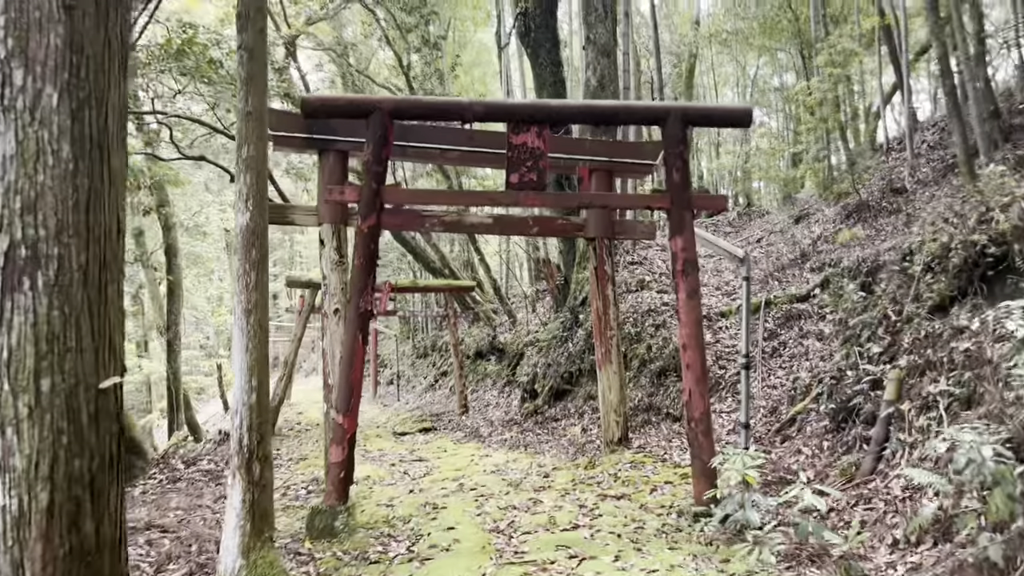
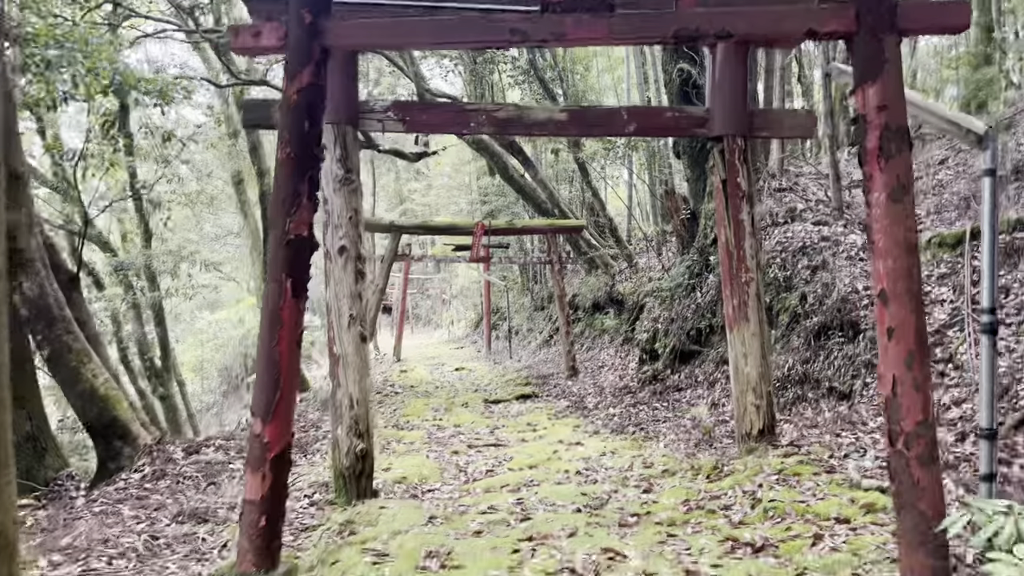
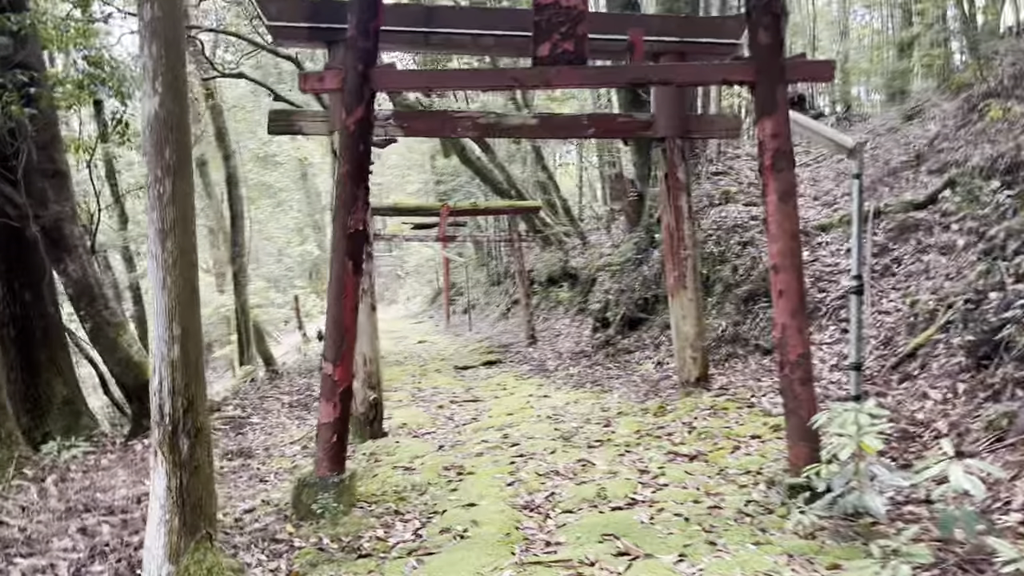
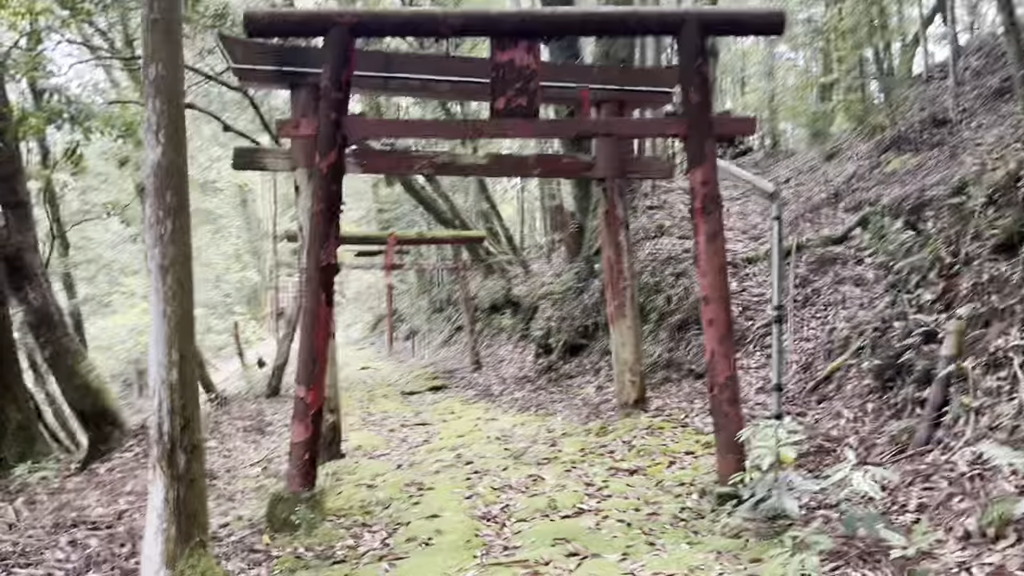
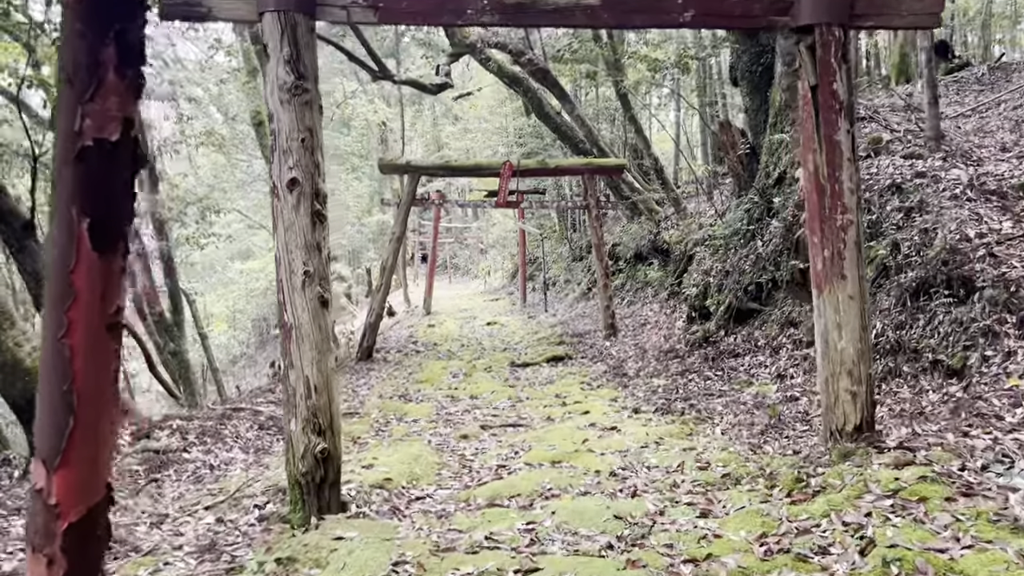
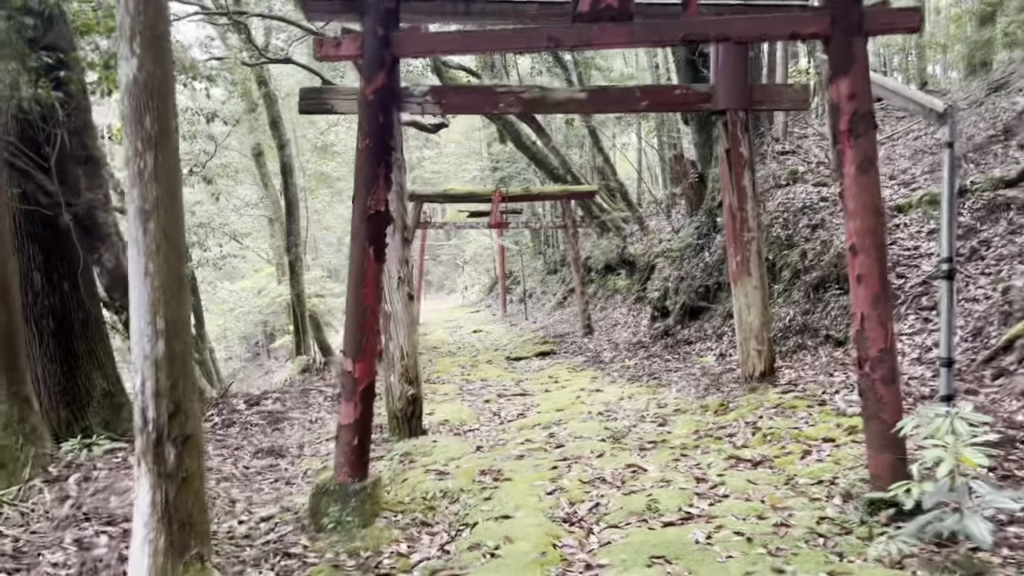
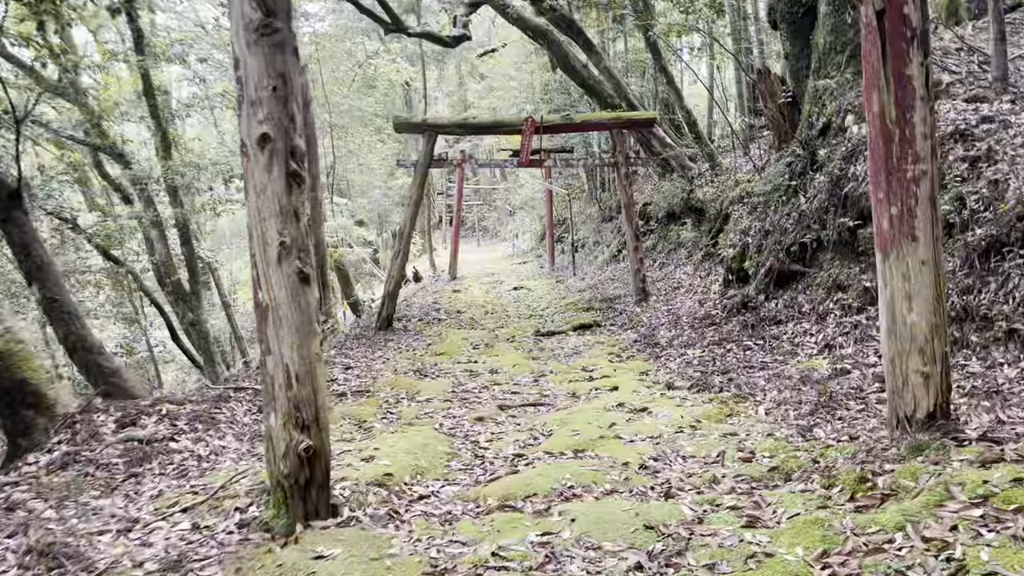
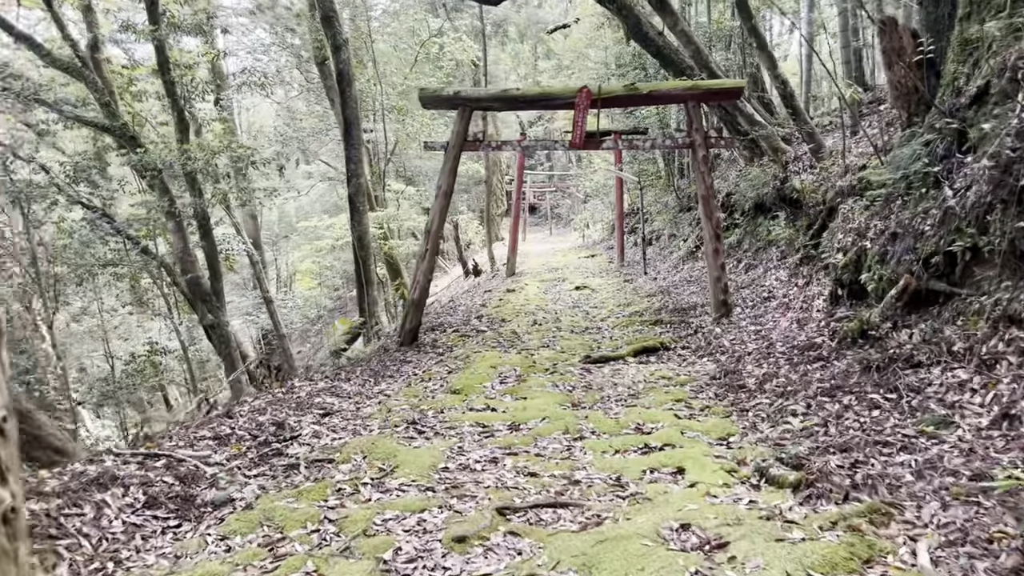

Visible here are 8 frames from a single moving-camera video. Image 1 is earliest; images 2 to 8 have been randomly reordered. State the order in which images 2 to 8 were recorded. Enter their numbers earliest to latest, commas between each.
4, 3, 6, 2, 5, 7, 8
